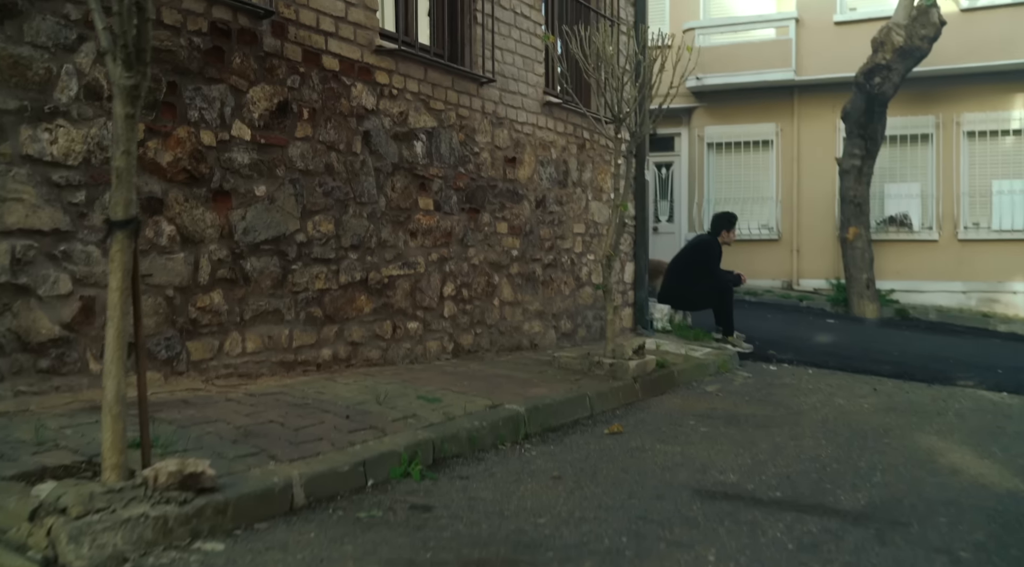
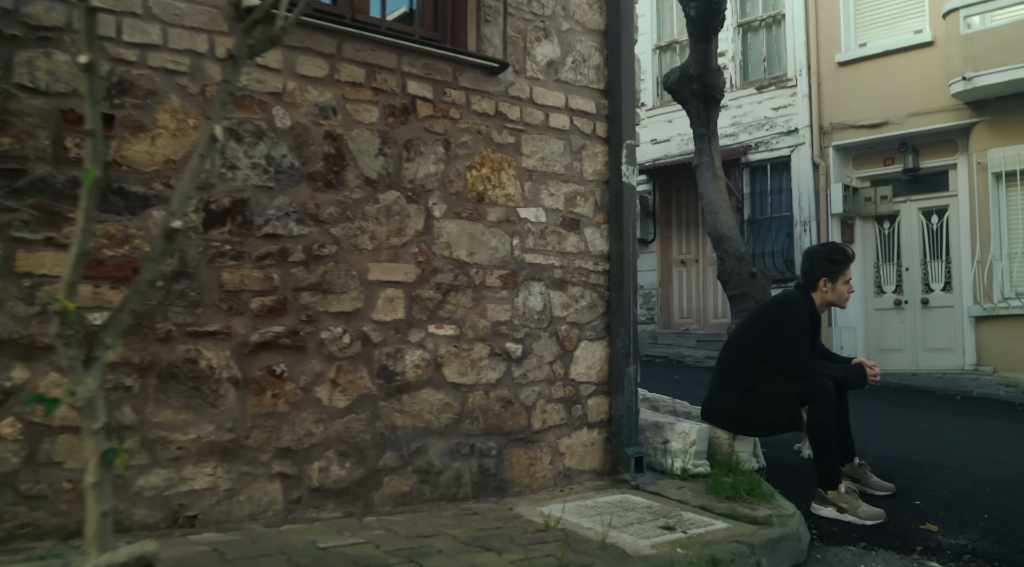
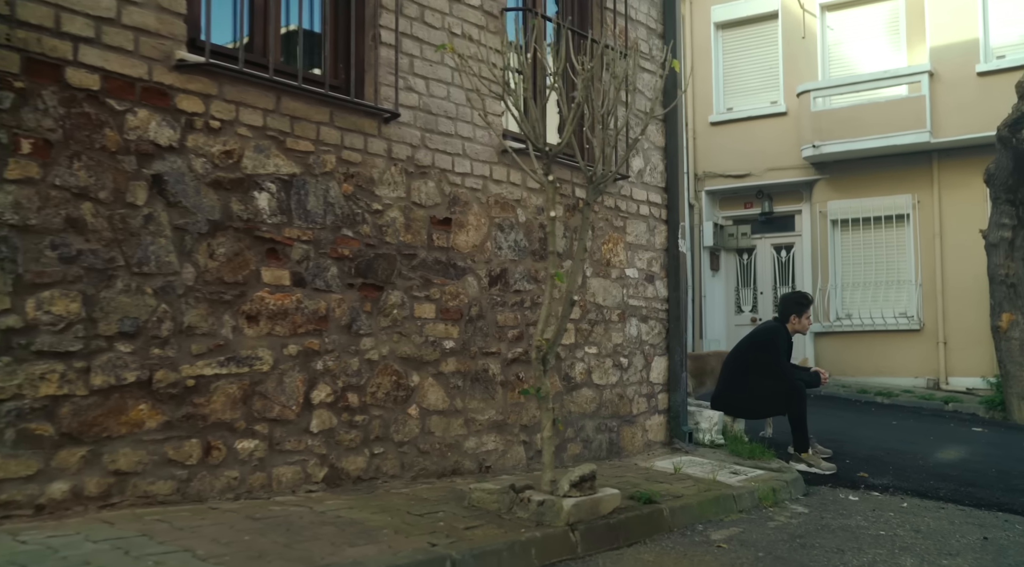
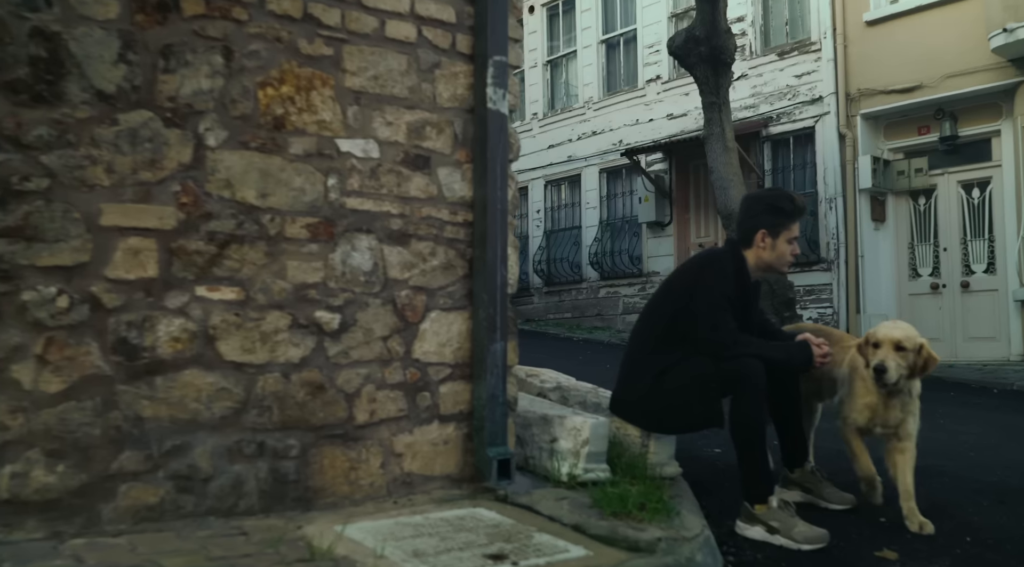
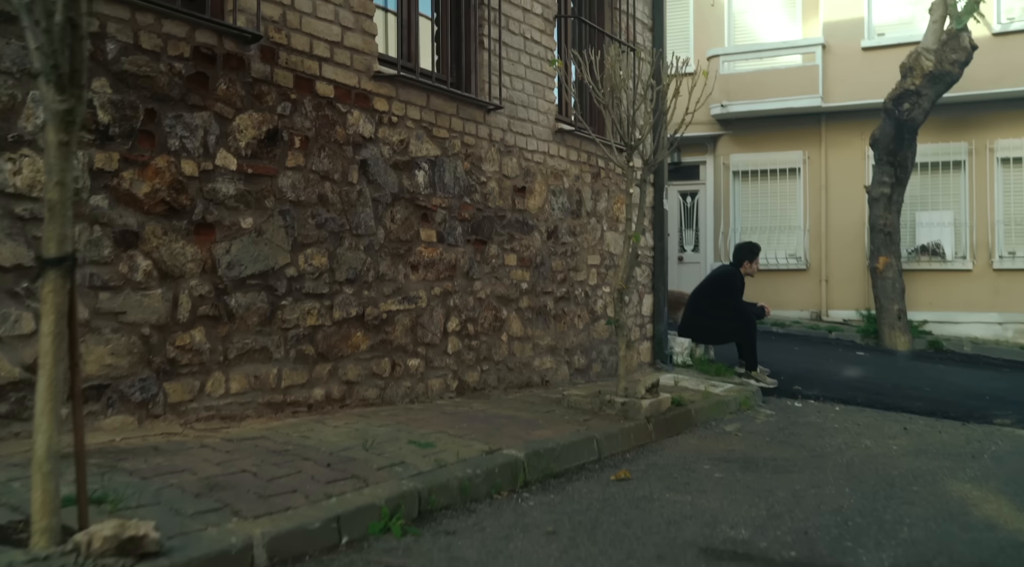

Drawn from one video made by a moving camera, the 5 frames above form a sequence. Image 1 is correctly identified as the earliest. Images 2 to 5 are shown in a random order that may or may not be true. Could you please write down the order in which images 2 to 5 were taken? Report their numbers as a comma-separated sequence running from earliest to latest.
5, 3, 2, 4
